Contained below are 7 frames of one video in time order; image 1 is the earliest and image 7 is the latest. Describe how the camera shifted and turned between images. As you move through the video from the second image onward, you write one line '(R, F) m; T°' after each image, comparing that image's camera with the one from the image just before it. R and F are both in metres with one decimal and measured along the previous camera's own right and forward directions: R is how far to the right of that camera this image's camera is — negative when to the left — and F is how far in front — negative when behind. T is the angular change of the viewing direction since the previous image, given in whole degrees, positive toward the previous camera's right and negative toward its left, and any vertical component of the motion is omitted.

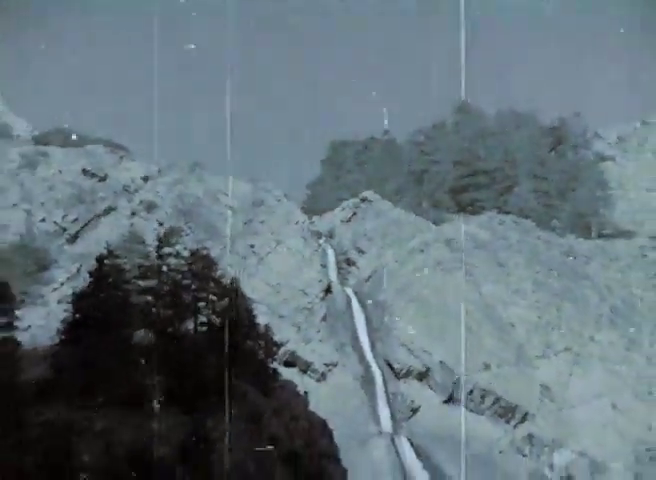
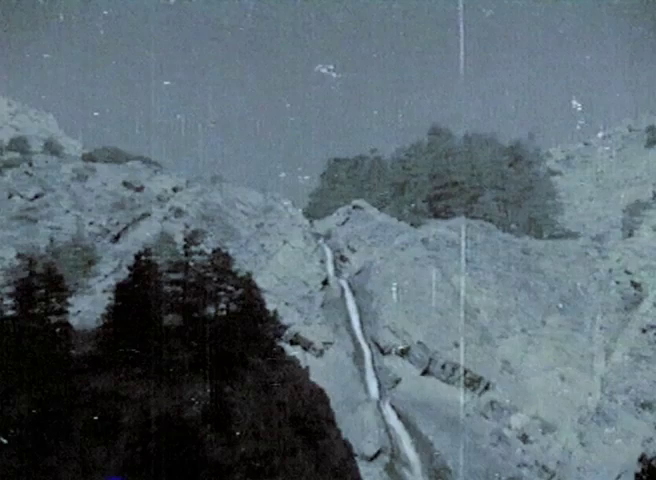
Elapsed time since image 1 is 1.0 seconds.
(+0.2, -0.2) m; -5°
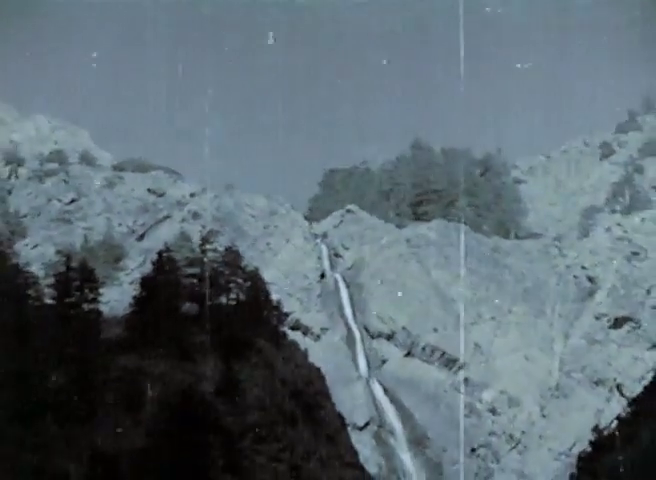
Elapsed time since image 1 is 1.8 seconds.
(0.0, -0.3) m; 0°
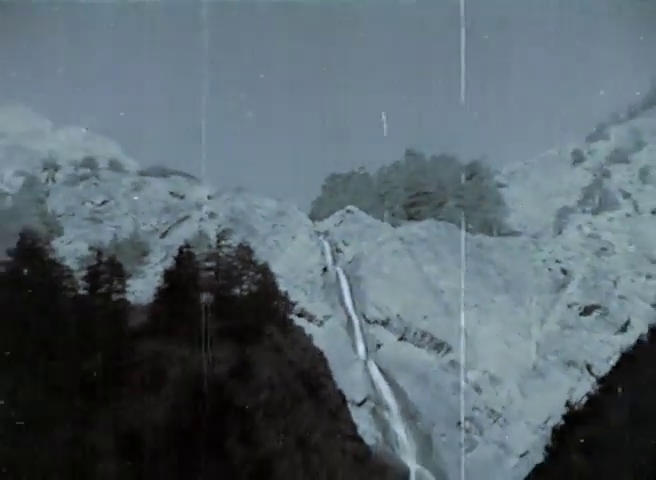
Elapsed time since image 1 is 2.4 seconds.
(0.0, -0.2) m; 0°
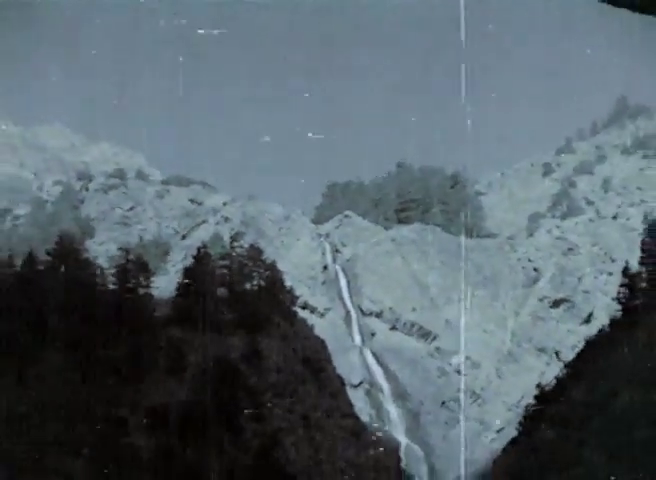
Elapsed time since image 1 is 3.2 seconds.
(0.0, -0.3) m; 0°
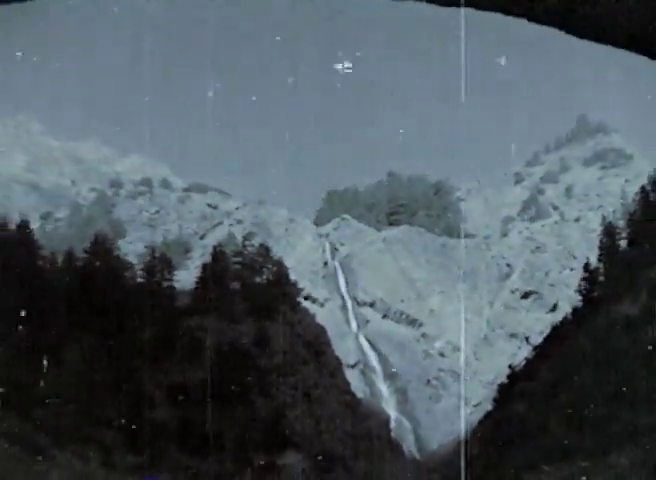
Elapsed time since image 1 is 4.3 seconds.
(0.0, -0.4) m; 0°
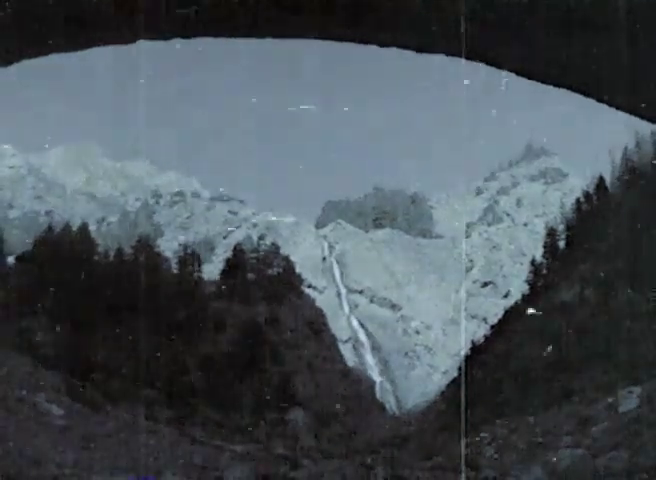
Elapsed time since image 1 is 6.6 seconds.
(0.0, -0.7) m; 0°
